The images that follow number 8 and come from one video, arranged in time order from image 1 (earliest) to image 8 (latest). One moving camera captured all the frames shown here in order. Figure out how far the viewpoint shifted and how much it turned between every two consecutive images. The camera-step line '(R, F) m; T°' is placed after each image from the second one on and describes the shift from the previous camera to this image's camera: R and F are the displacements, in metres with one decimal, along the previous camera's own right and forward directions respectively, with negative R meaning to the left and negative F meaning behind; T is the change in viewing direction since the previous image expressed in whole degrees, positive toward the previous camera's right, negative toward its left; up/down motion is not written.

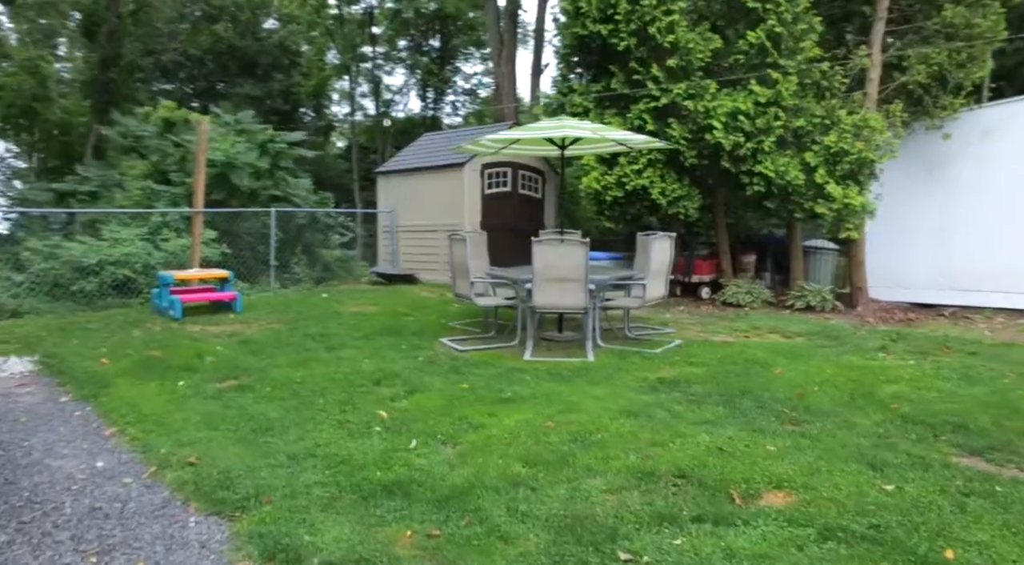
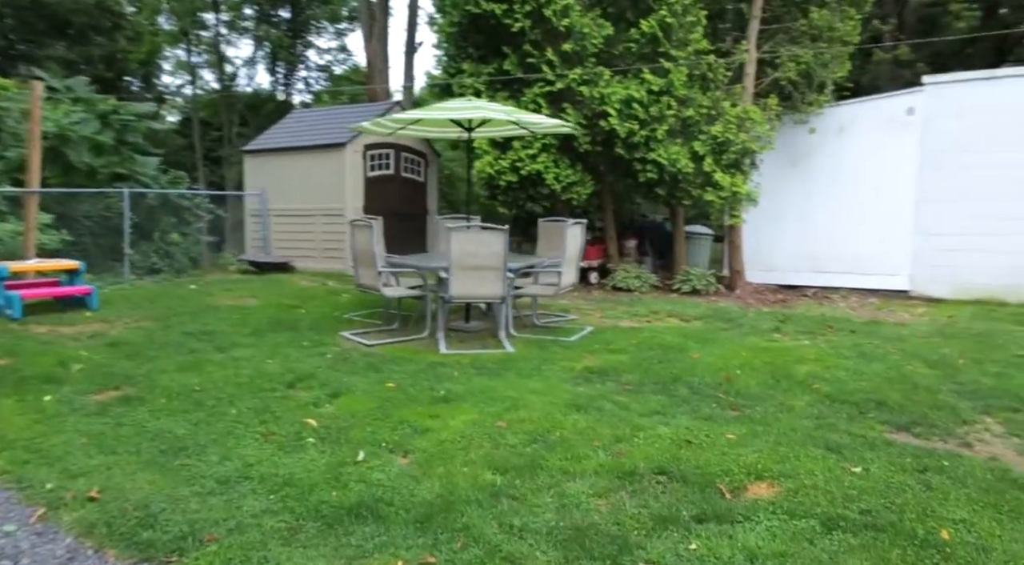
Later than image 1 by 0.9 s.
(-0.7, +0.4) m; +13°
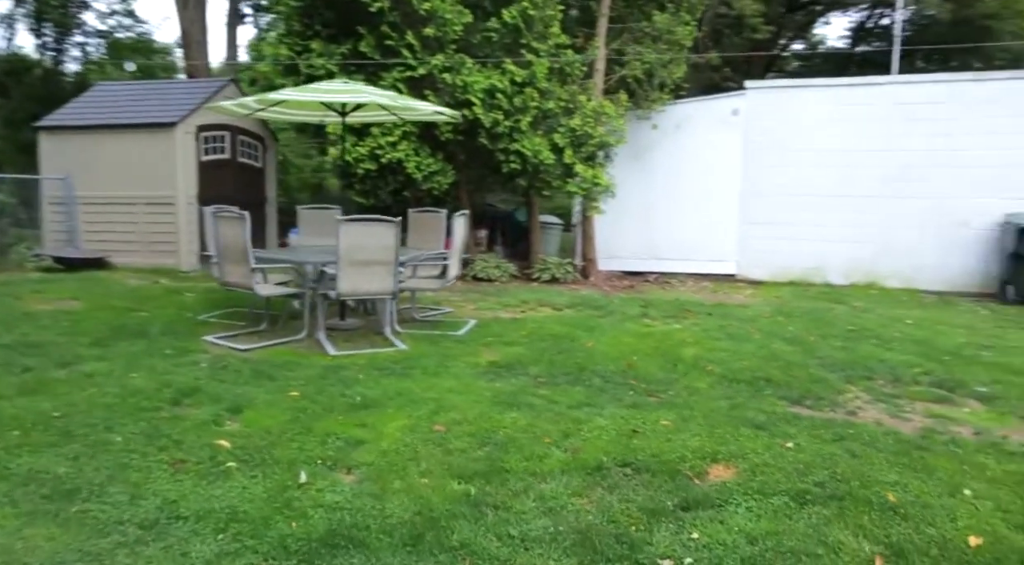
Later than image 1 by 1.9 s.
(-0.8, +0.3) m; +16°
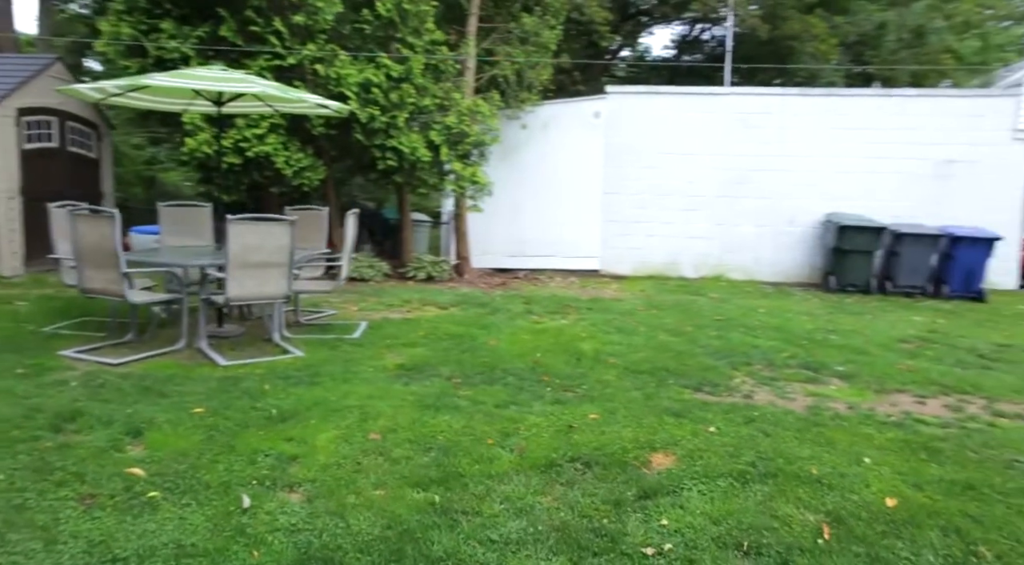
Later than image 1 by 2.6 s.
(-0.6, +0.1) m; +14°
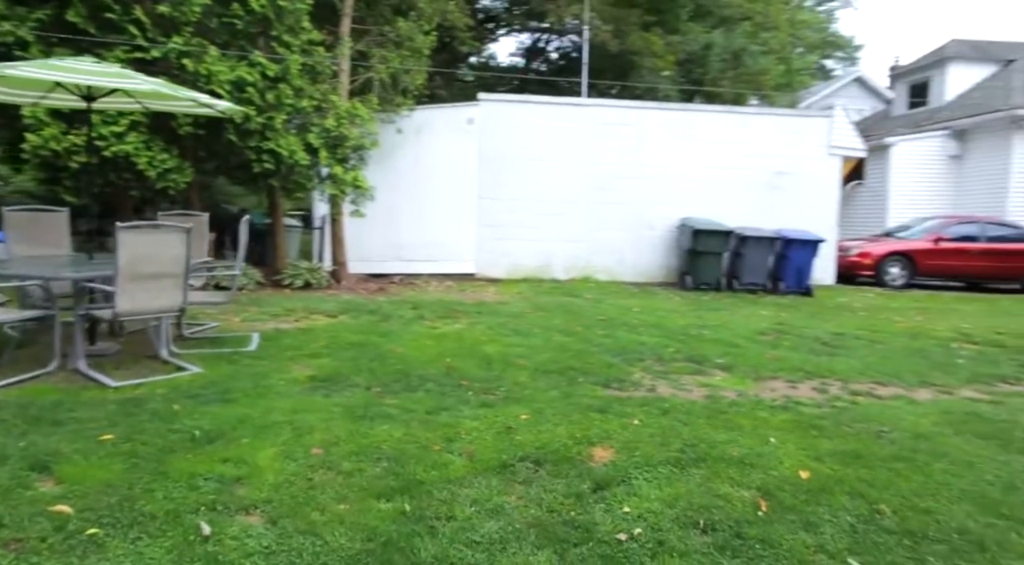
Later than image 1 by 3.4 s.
(-0.6, 0.0) m; +13°
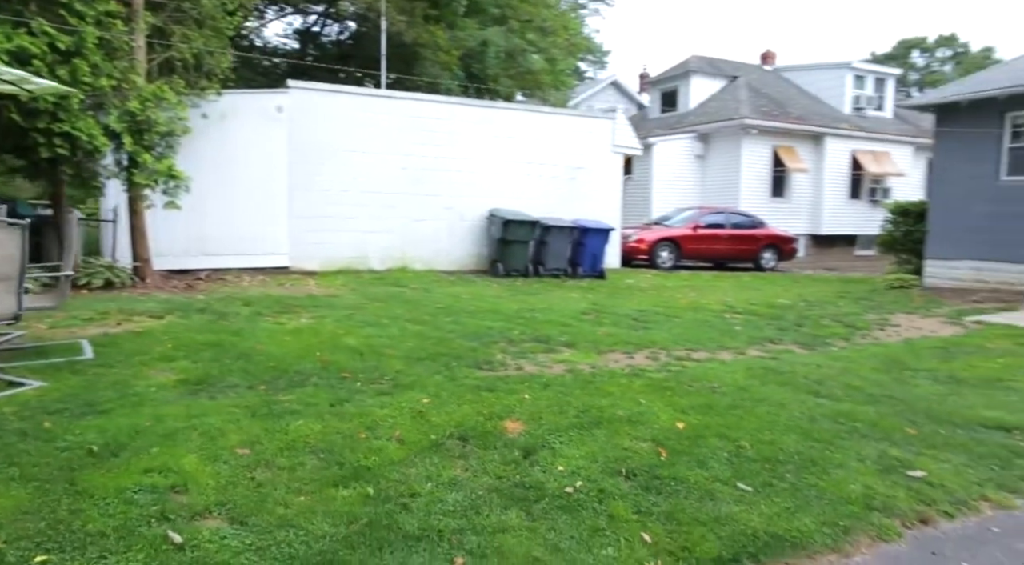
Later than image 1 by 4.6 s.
(-1.0, -0.2) m; +19°
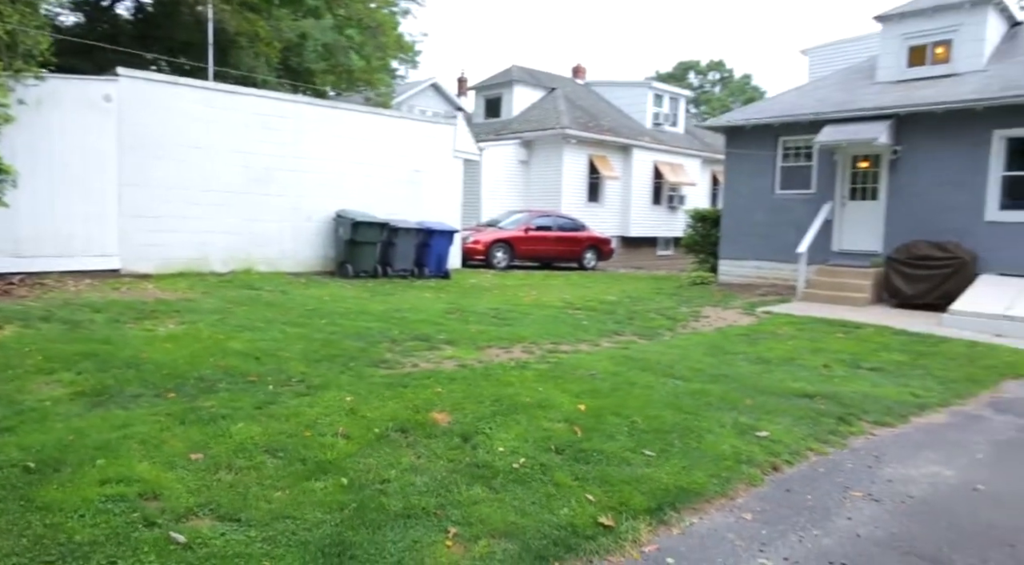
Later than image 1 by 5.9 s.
(-0.9, -0.4) m; +16°
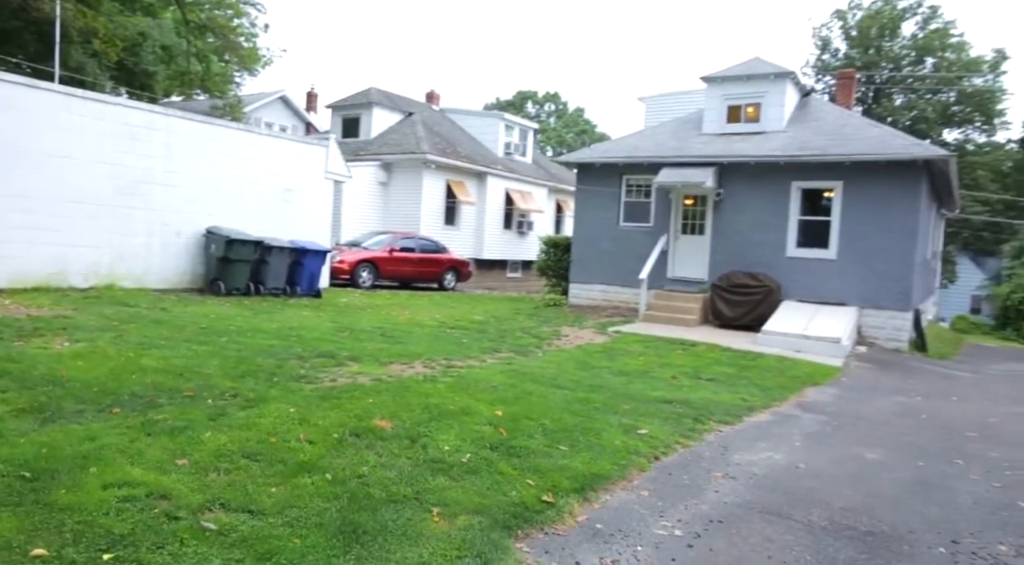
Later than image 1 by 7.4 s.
(-0.9, -0.8) m; +14°
